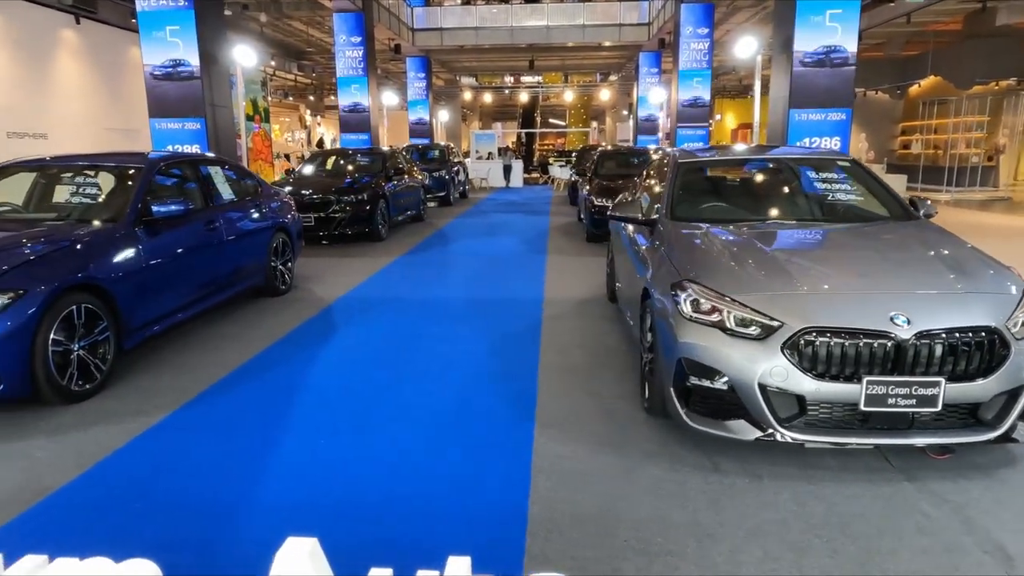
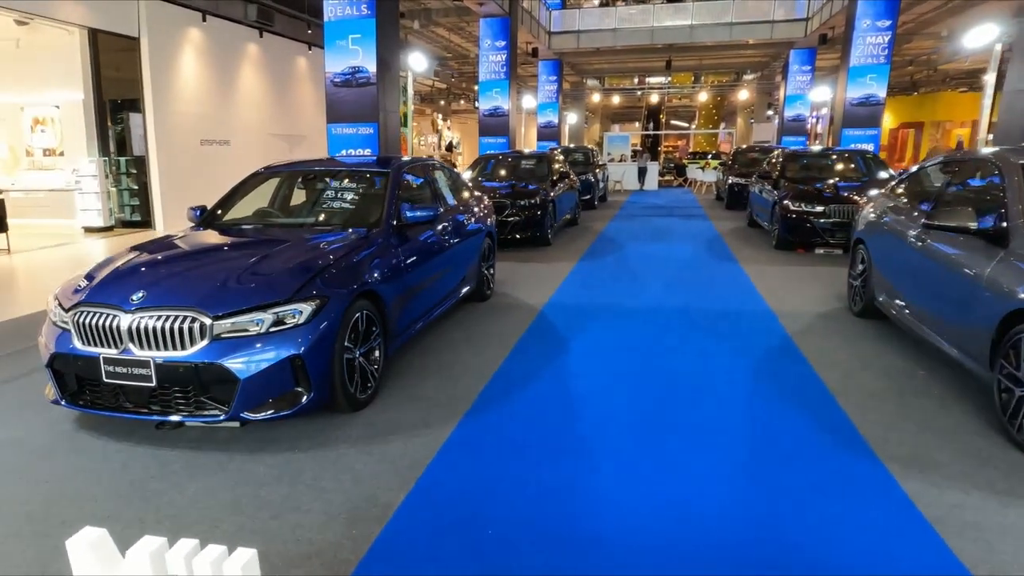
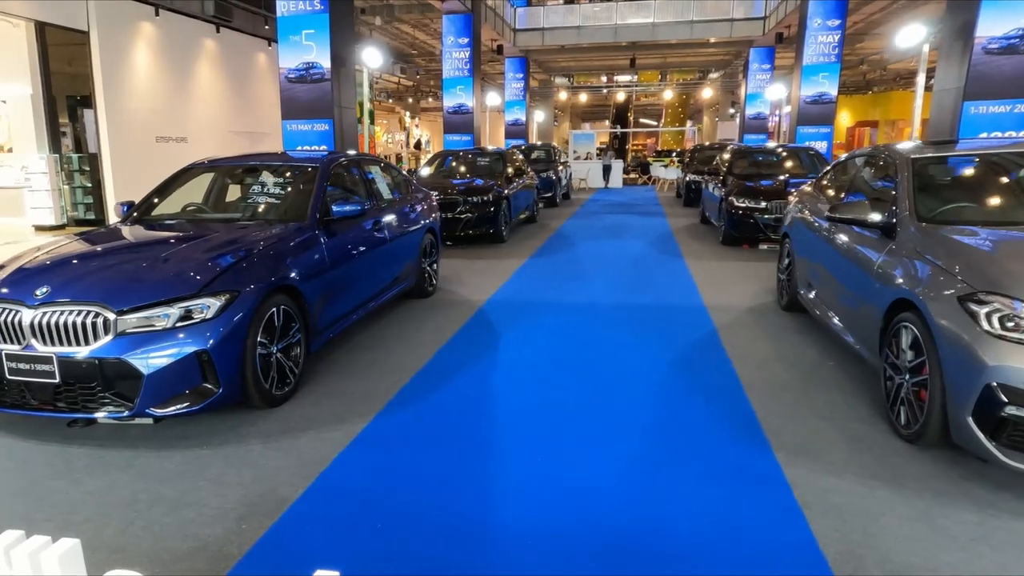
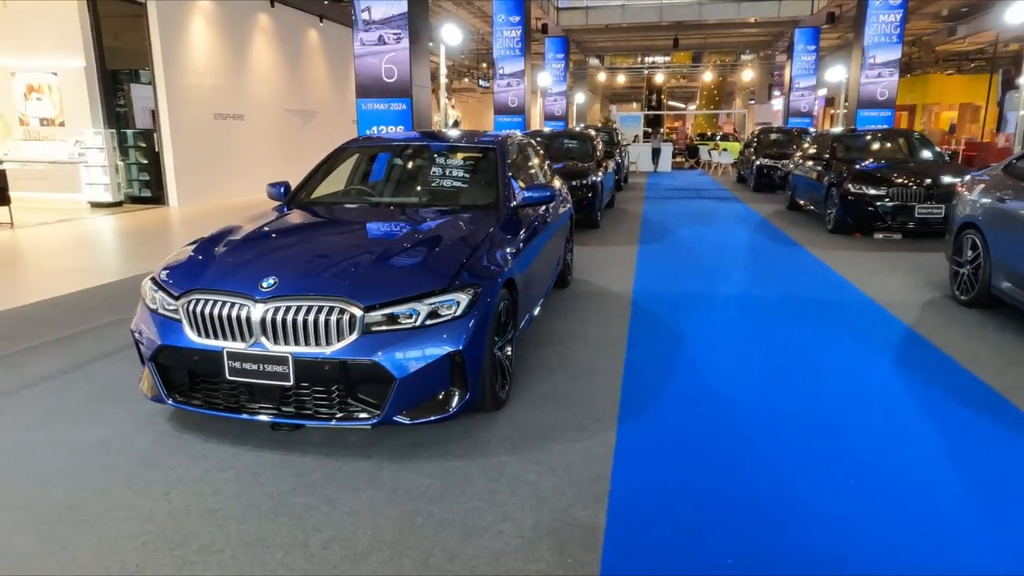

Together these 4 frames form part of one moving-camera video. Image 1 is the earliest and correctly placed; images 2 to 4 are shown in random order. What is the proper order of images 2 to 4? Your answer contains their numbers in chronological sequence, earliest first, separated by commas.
3, 2, 4
